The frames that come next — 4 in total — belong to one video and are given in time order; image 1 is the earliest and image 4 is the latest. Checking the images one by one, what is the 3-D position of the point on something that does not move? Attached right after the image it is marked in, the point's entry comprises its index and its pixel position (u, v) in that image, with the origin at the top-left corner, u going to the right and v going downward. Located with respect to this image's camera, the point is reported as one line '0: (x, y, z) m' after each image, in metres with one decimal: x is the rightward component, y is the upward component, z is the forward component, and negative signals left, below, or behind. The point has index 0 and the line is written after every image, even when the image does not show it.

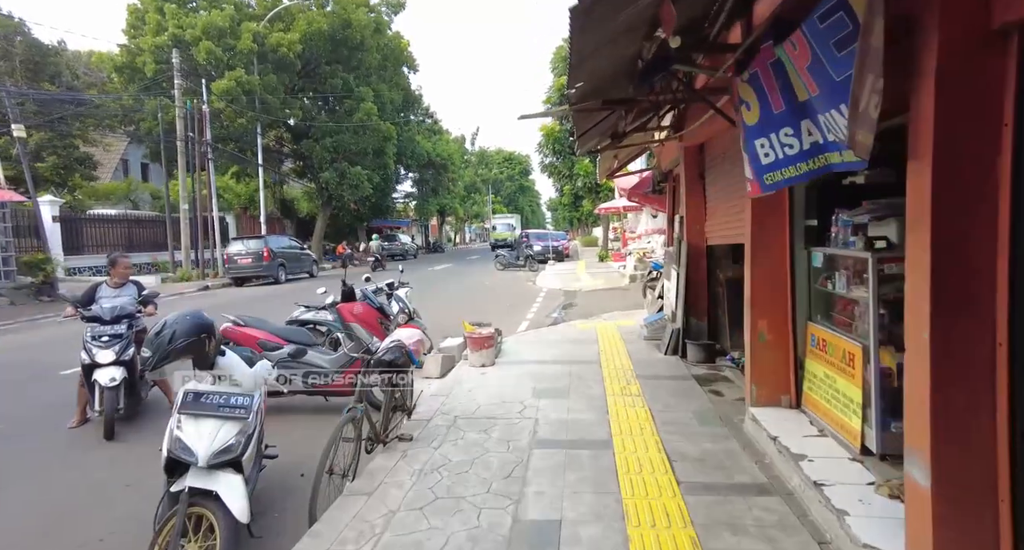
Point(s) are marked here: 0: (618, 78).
0: (+0.8, +1.4, +4.1) m
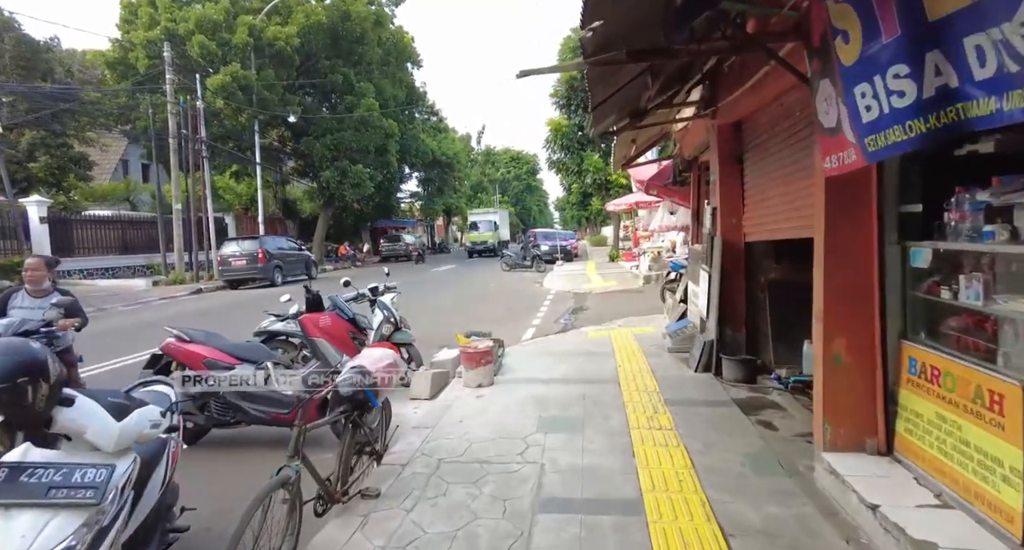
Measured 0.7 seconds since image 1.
0: (+0.8, +1.4, +3.1) m
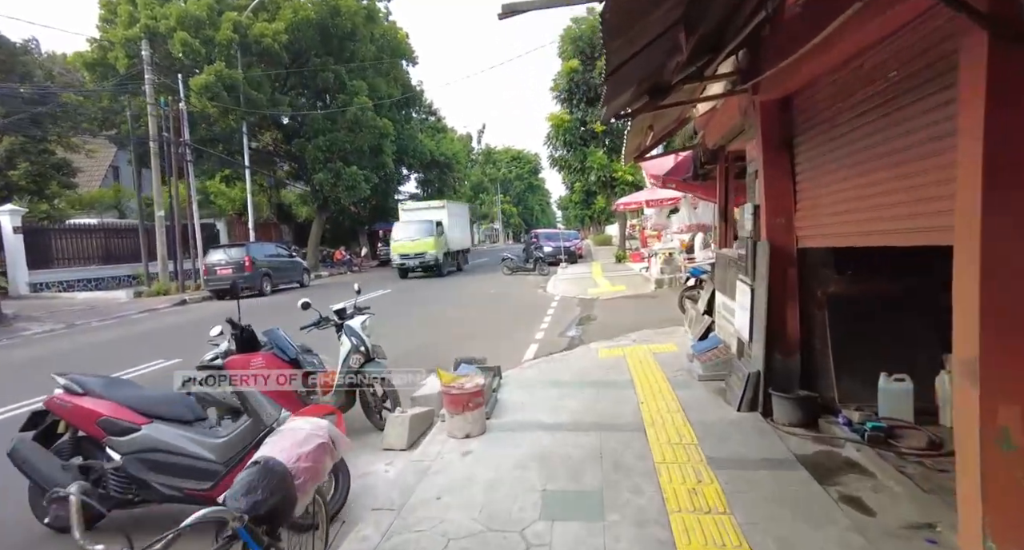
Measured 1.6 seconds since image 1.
0: (+0.7, +1.3, +2.0) m
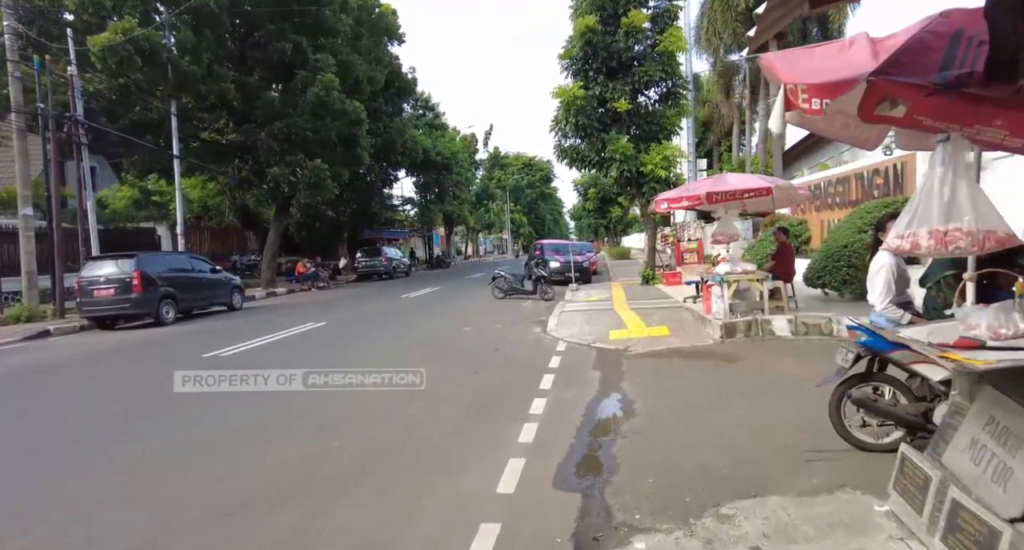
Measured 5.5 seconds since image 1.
0: (+0.1, +0.9, -3.2) m
